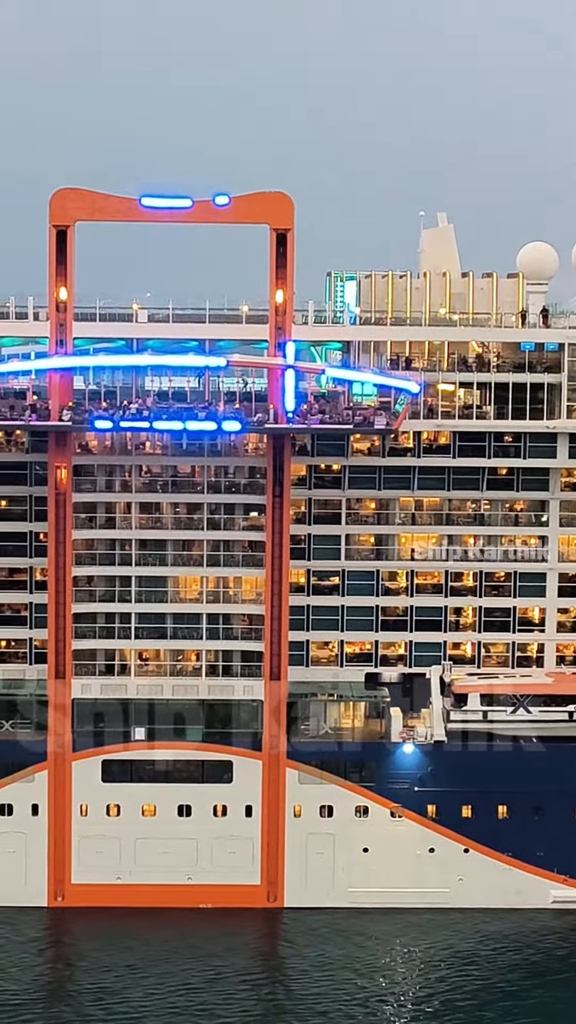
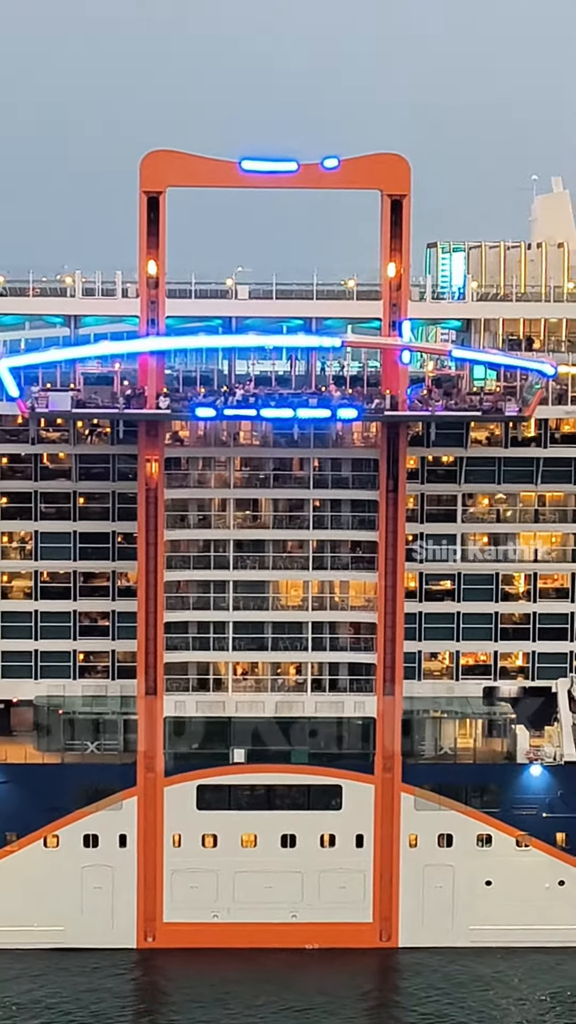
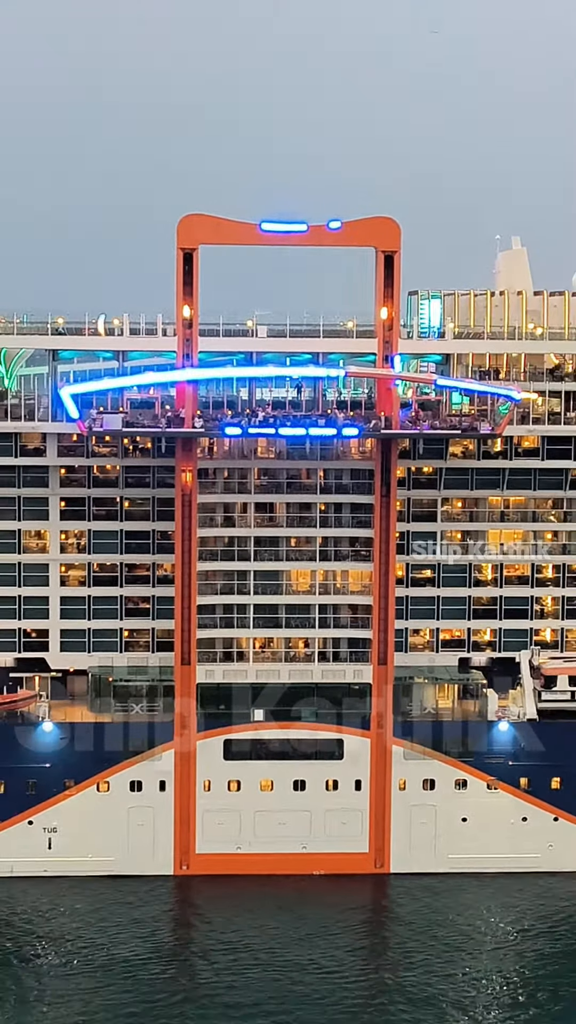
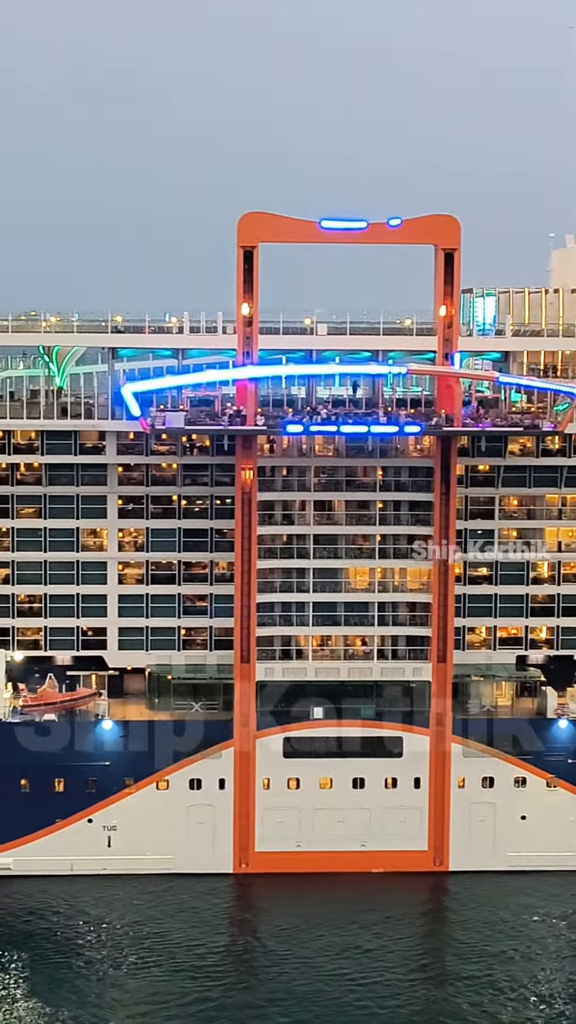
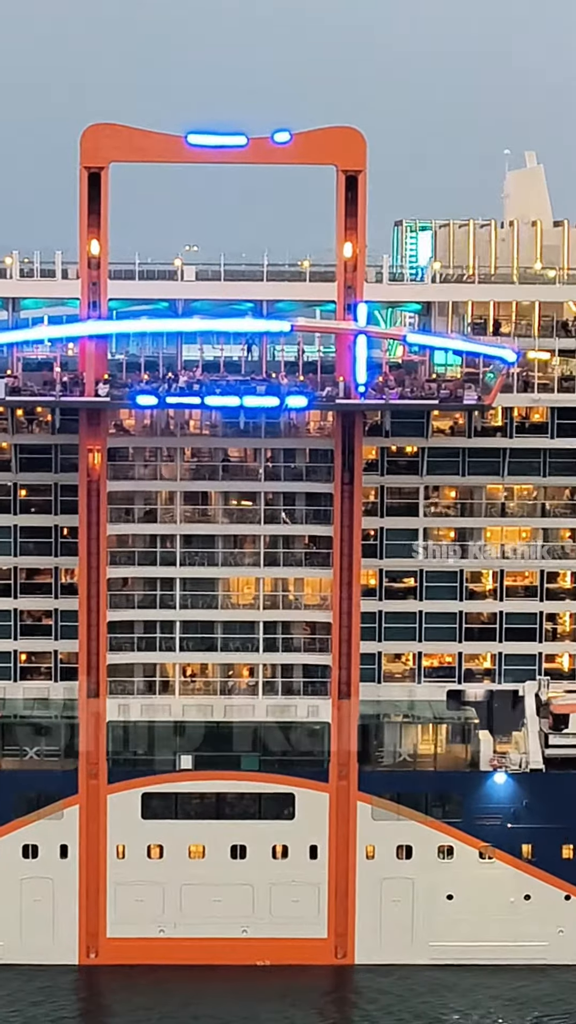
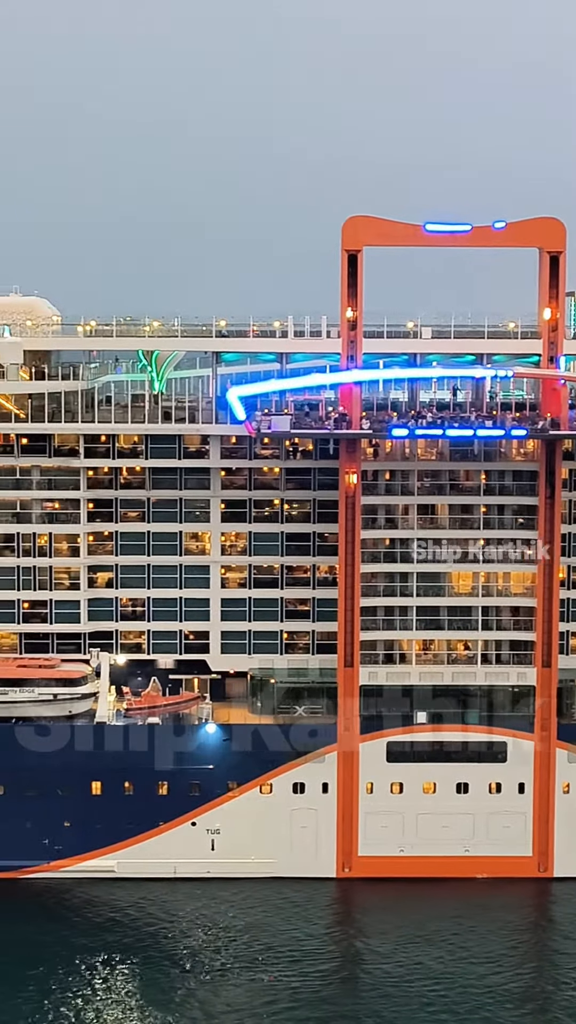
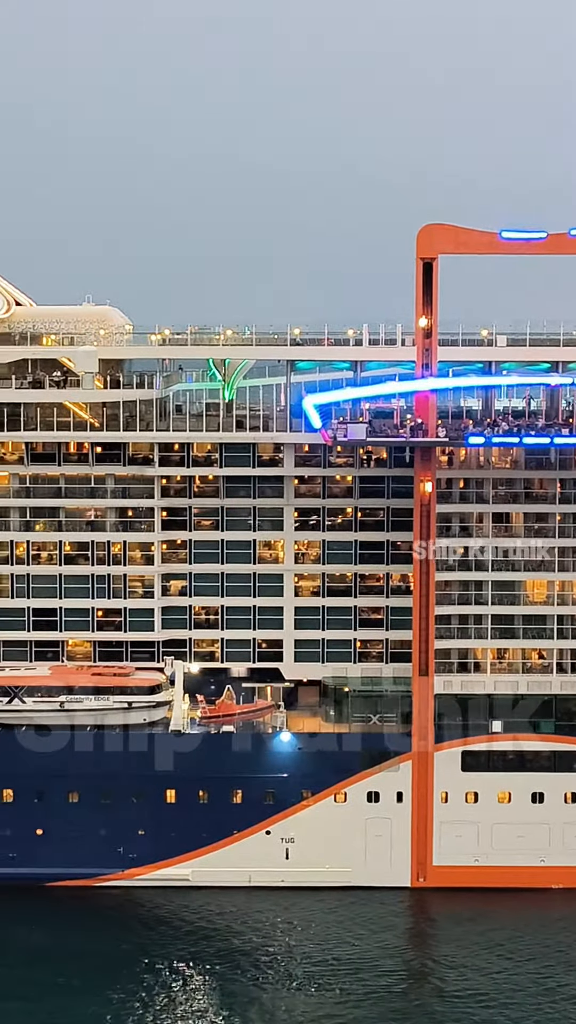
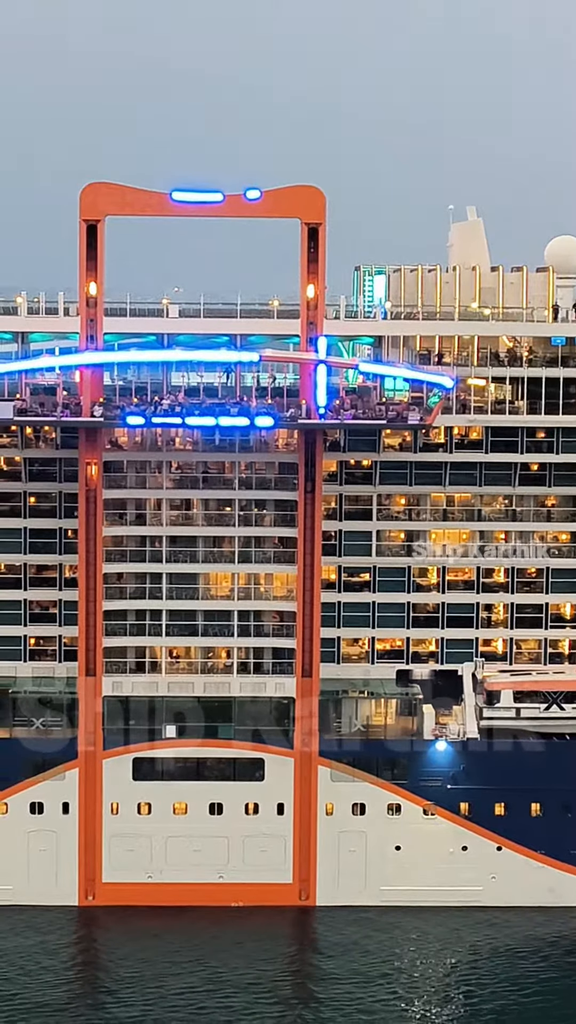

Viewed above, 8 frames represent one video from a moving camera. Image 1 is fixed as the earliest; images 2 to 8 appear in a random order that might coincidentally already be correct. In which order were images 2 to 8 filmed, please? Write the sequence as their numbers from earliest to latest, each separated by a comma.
8, 5, 2, 3, 4, 6, 7
